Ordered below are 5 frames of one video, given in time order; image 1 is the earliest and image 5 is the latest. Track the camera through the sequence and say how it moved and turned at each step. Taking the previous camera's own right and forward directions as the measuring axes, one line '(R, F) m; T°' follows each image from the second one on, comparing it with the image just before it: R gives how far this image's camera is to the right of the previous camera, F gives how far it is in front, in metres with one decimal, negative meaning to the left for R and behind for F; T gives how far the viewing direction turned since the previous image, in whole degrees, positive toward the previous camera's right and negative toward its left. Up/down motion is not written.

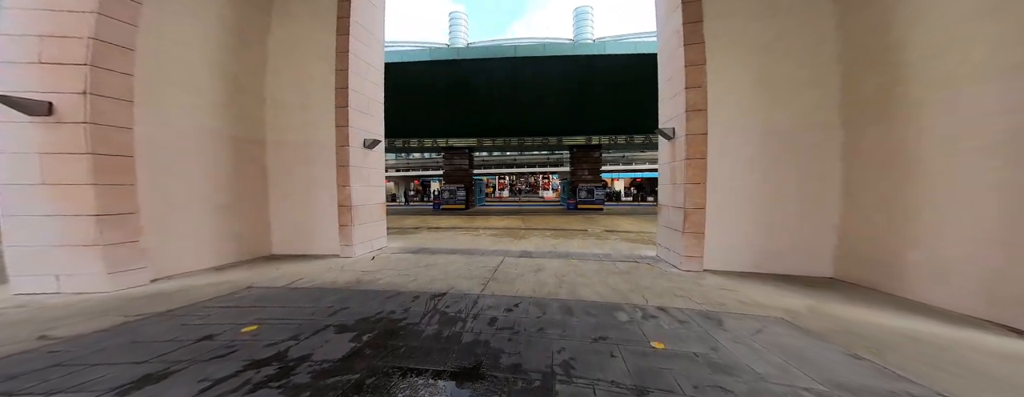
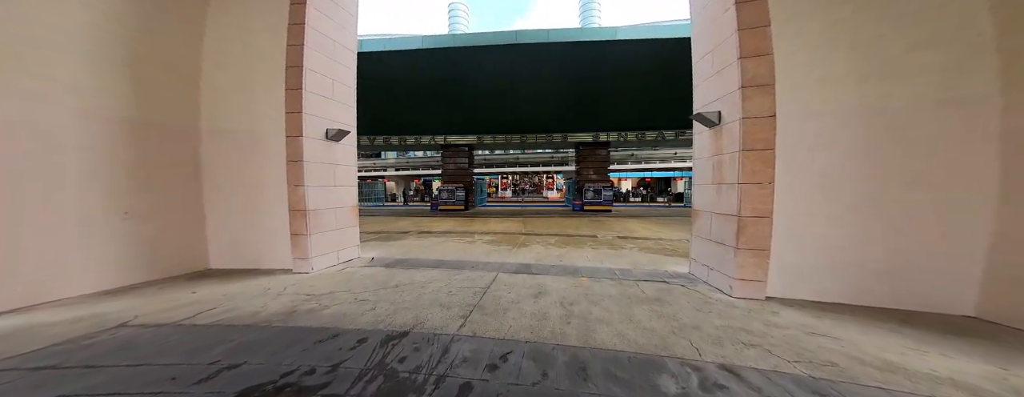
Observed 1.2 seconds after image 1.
(+0.2, +1.2) m; -1°
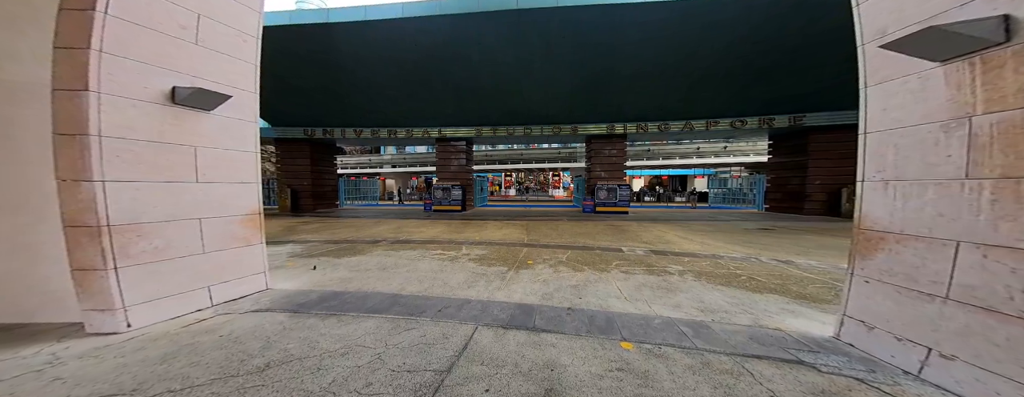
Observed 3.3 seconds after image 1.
(+0.2, +2.2) m; -1°
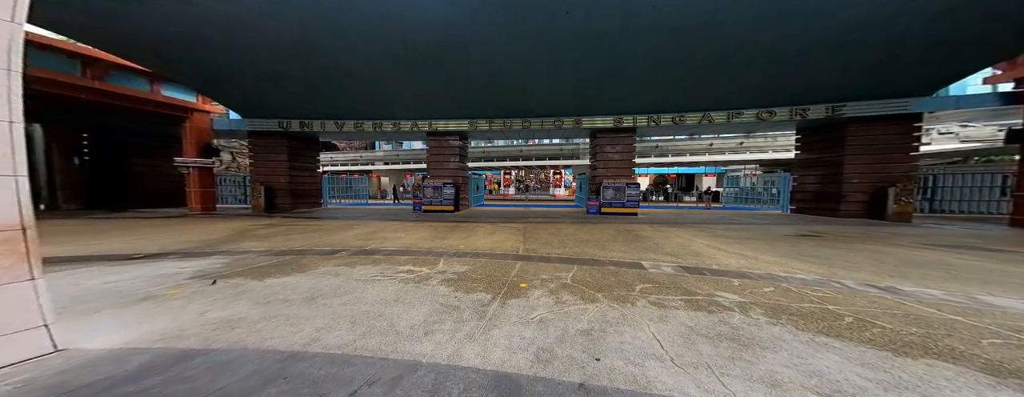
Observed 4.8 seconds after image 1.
(+0.3, +1.5) m; 0°
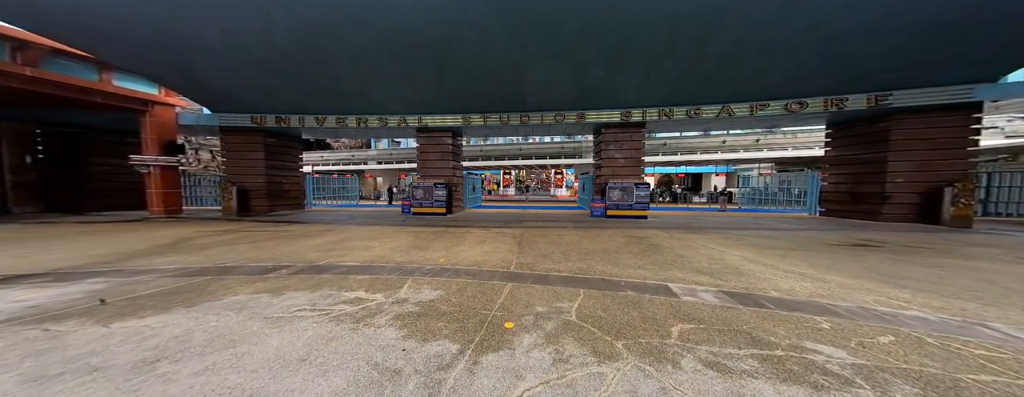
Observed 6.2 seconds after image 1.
(+0.3, +1.3) m; 0°
